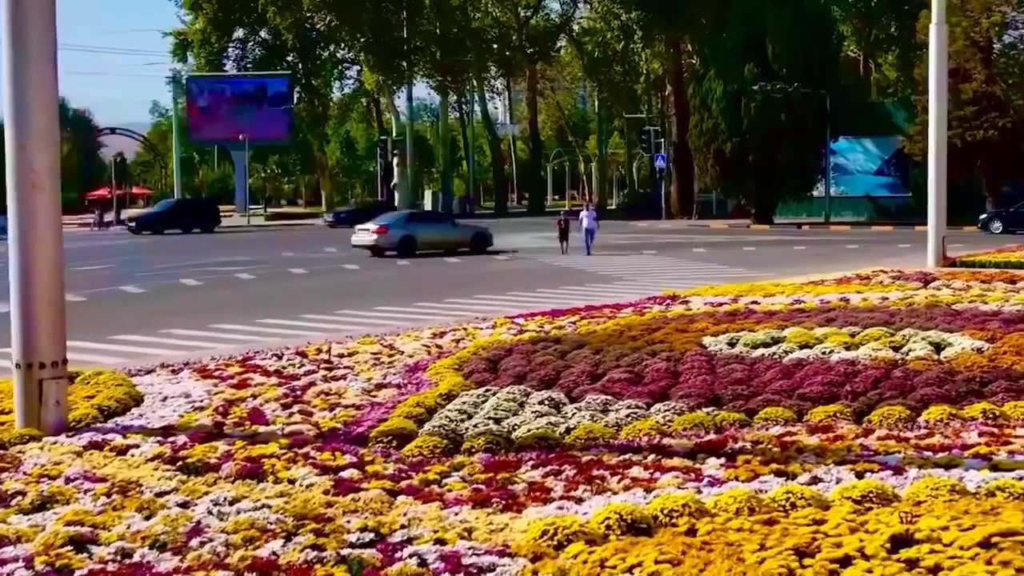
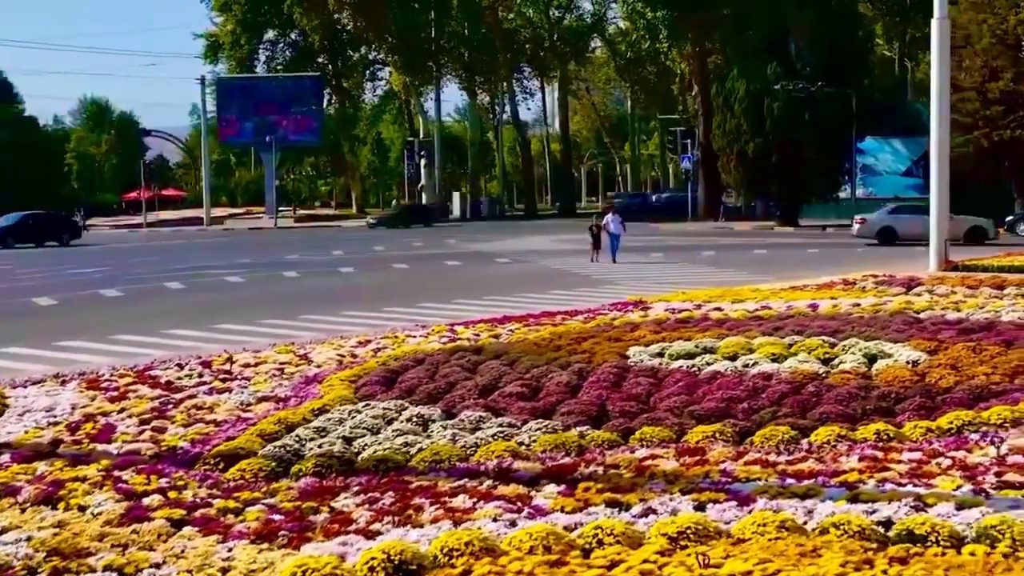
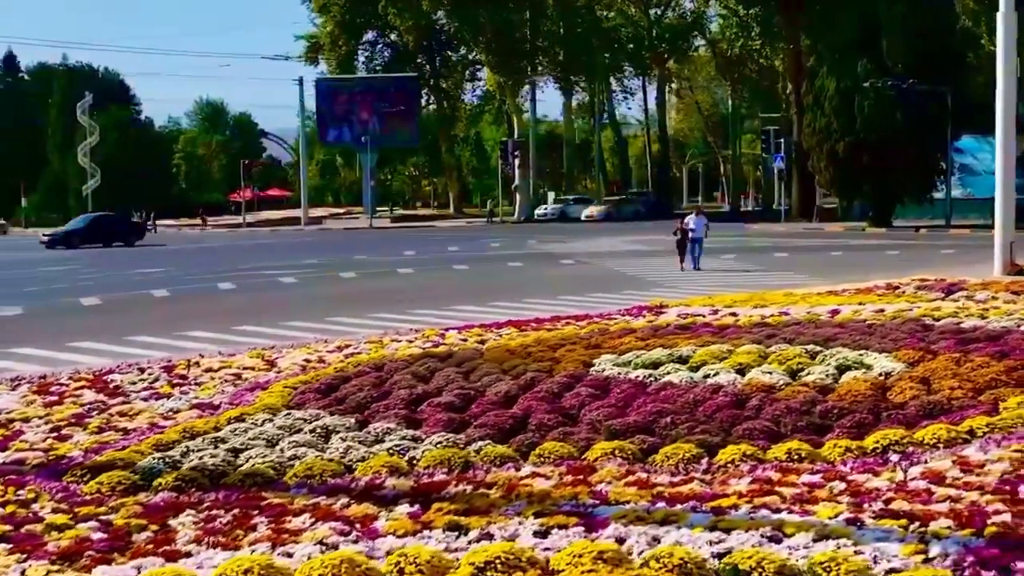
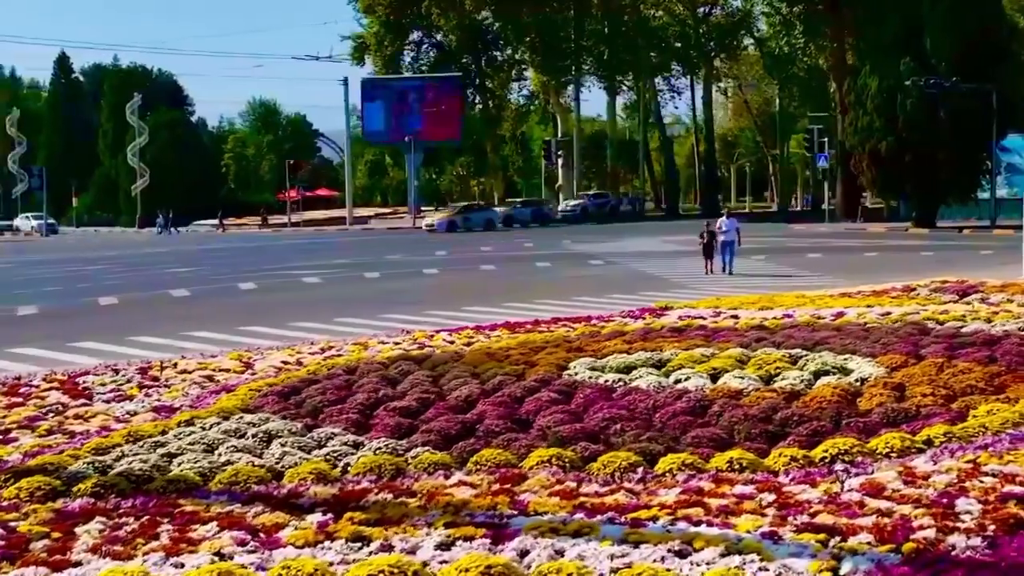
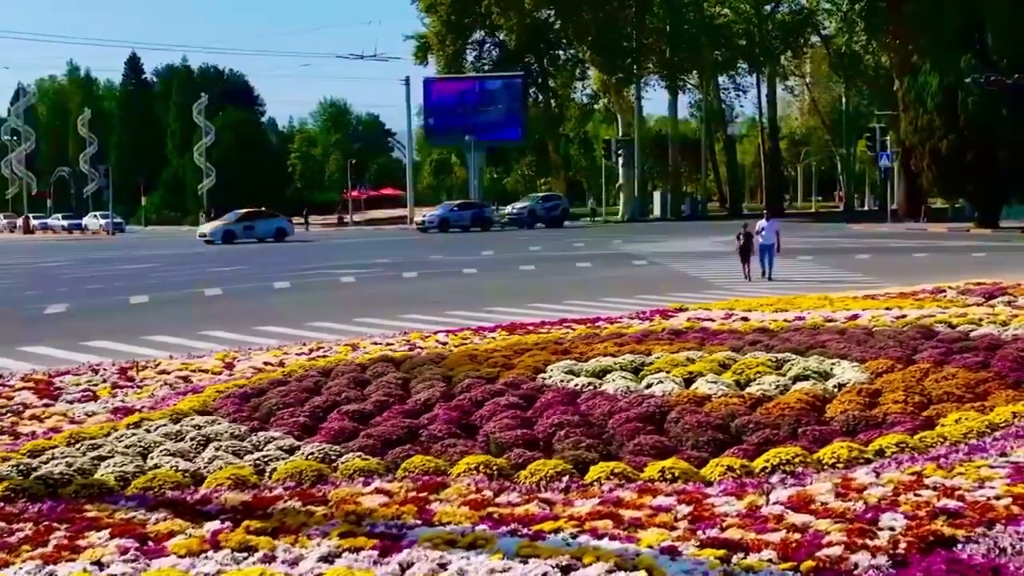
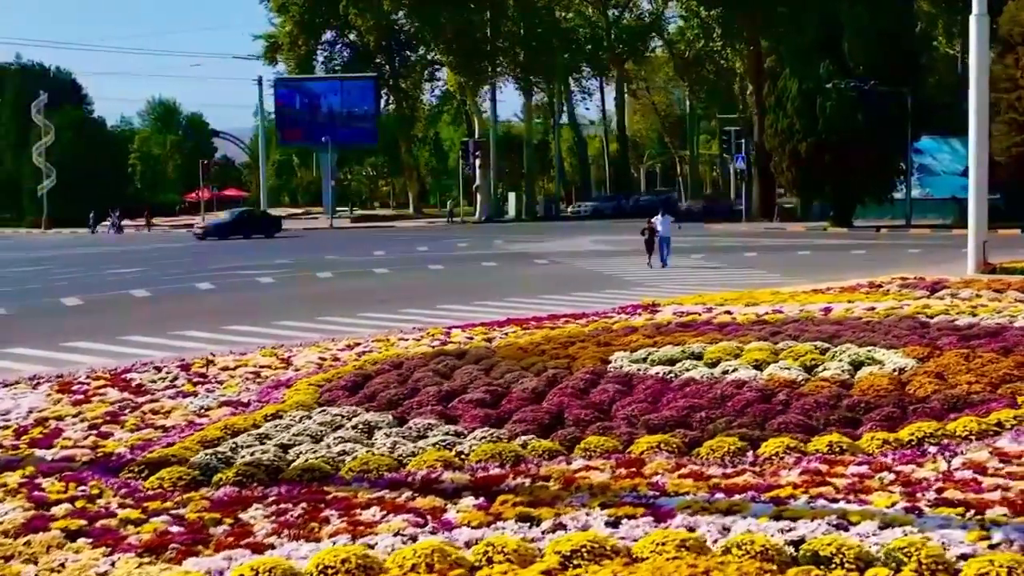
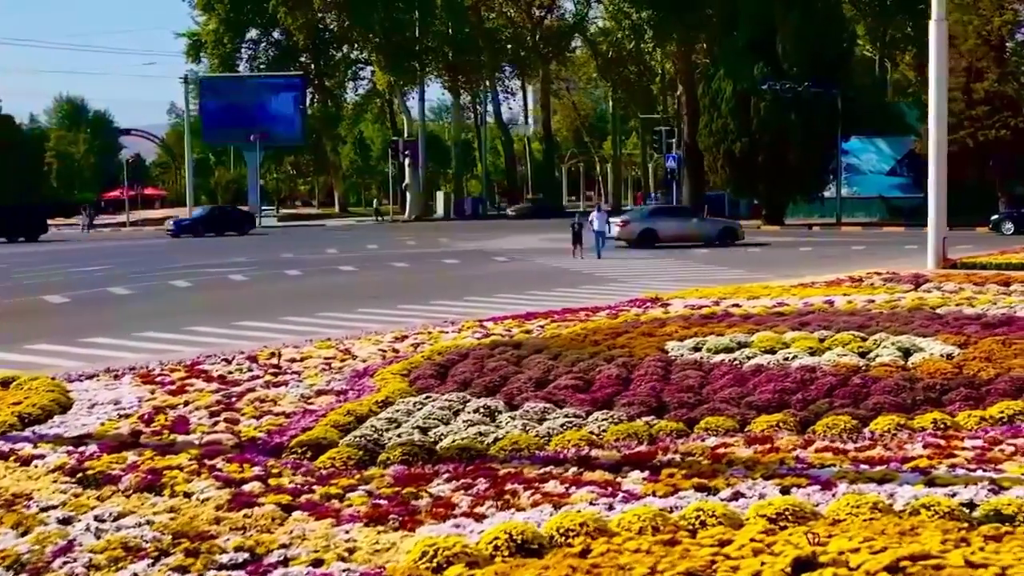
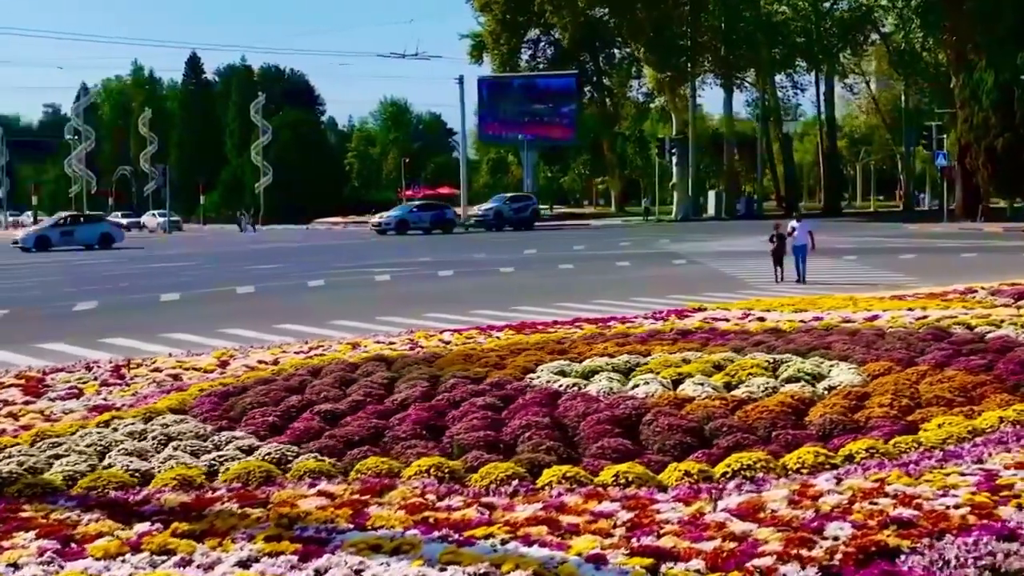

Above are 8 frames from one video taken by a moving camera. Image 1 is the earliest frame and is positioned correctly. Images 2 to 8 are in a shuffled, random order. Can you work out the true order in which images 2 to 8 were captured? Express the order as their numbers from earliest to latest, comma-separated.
7, 2, 6, 3, 4, 5, 8
